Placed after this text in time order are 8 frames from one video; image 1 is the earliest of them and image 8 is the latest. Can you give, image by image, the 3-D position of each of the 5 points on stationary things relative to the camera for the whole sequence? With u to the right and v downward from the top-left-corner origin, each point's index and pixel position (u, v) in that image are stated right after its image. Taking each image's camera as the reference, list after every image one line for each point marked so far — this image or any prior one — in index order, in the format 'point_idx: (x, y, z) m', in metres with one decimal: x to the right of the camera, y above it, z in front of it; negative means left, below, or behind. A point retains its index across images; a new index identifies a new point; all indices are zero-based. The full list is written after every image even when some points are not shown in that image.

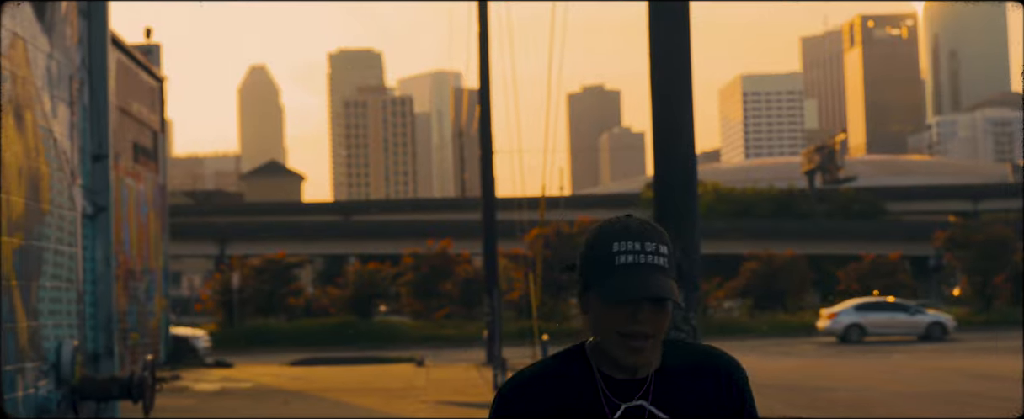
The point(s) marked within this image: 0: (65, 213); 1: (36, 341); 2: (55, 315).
0: (-2.5, 0.0, +6.6) m
1: (-2.4, -0.7, +6.1) m
2: (-2.5, -0.5, +6.5) m
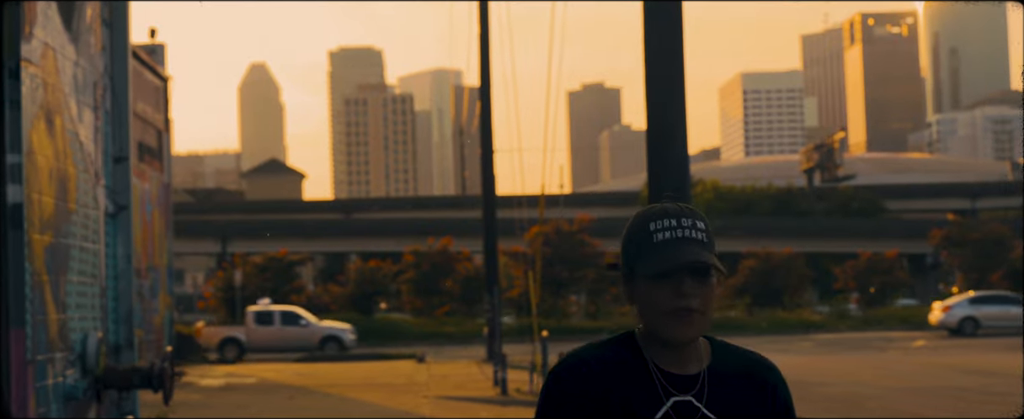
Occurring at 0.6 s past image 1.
0: (-2.5, 0.0, +7.0) m
1: (-2.4, -0.7, +6.5) m
2: (-2.5, -0.5, +6.8) m
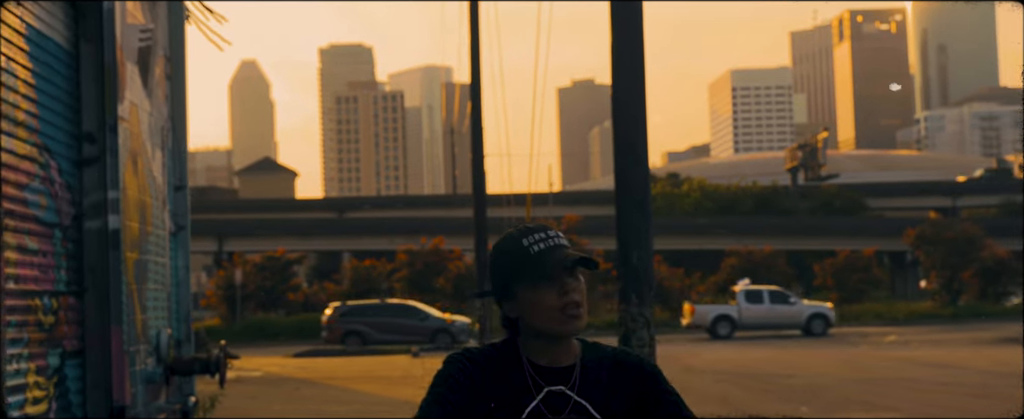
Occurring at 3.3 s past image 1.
0: (-2.6, -0.2, +8.7) m
1: (-2.5, -0.8, +8.2) m
2: (-2.5, -0.7, +8.6) m
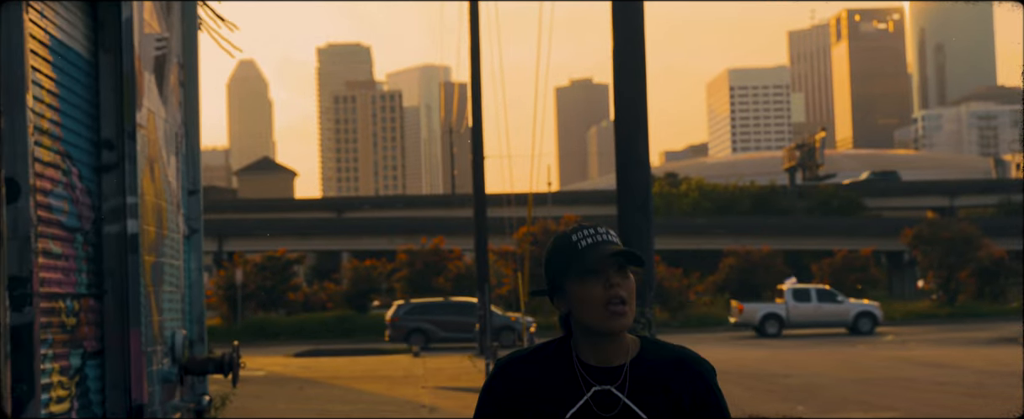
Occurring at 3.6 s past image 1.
0: (-2.5, -0.2, +9.0) m
1: (-2.5, -0.8, +8.4) m
2: (-2.5, -0.7, +8.8) m
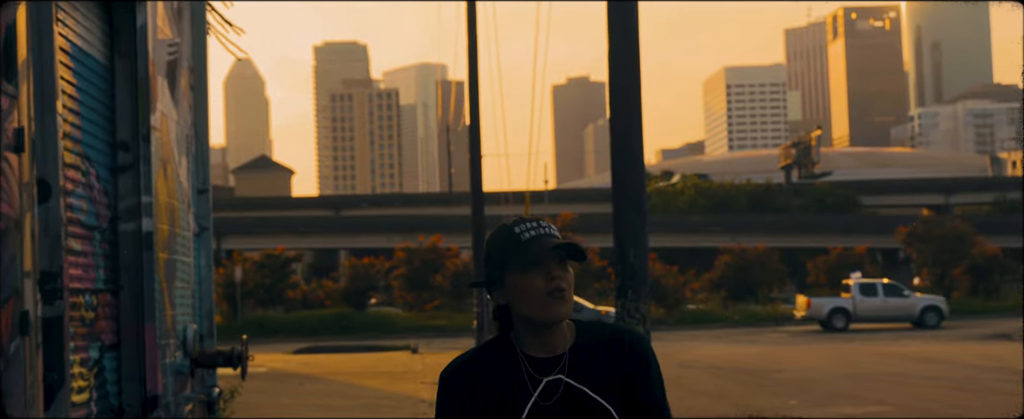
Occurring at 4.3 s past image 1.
0: (-2.5, -0.2, +9.3) m
1: (-2.5, -0.8, +8.8) m
2: (-2.5, -0.7, +9.1) m
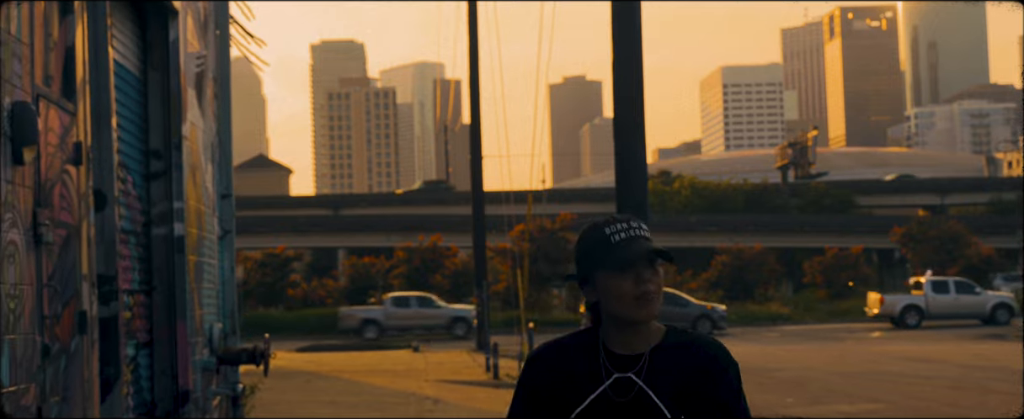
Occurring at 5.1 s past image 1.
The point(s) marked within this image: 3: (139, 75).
0: (-2.4, -0.2, +9.7) m
1: (-2.4, -0.9, +9.2) m
2: (-2.4, -0.7, +9.6) m
3: (-2.7, +1.0, +8.5) m
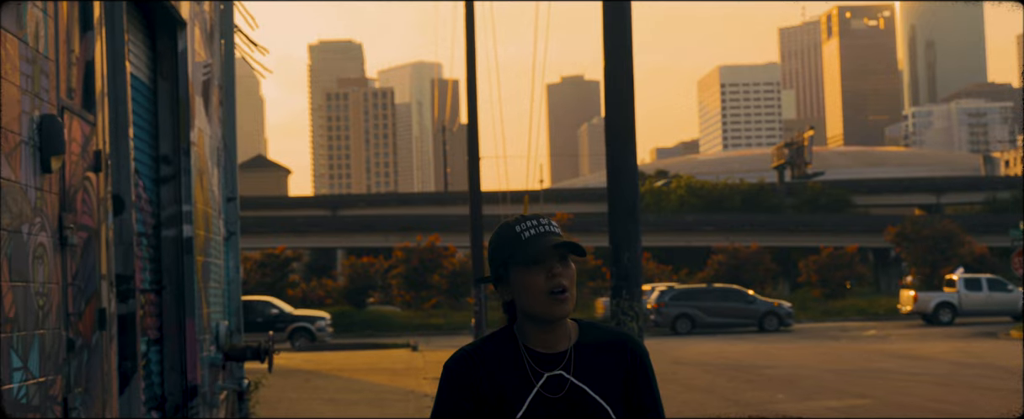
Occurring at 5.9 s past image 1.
0: (-2.5, -0.2, +10.1) m
1: (-2.4, -0.9, +9.6) m
2: (-2.5, -0.8, +10.0) m
3: (-2.7, +0.9, +8.9) m
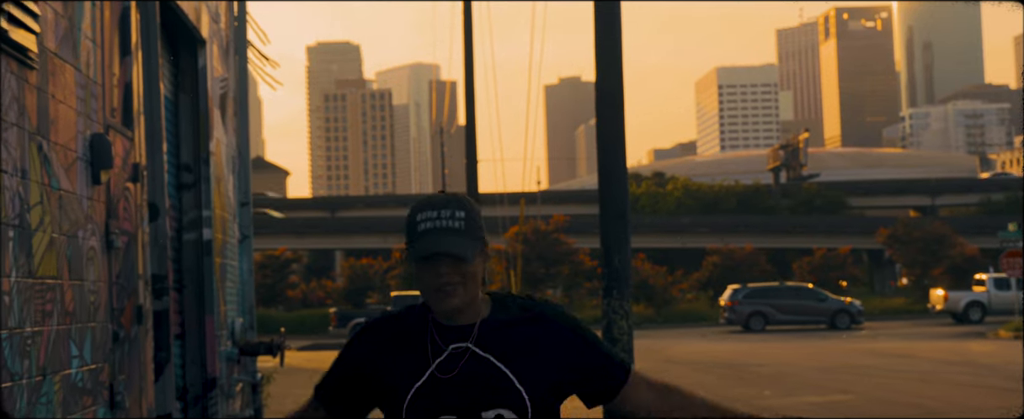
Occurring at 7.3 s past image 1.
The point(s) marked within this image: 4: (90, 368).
0: (-2.5, -0.3, +10.9) m
1: (-2.5, -0.9, +10.3) m
2: (-2.5, -0.8, +10.7) m
3: (-2.7, +0.9, +9.6) m
4: (-2.1, -0.8, +5.8) m
